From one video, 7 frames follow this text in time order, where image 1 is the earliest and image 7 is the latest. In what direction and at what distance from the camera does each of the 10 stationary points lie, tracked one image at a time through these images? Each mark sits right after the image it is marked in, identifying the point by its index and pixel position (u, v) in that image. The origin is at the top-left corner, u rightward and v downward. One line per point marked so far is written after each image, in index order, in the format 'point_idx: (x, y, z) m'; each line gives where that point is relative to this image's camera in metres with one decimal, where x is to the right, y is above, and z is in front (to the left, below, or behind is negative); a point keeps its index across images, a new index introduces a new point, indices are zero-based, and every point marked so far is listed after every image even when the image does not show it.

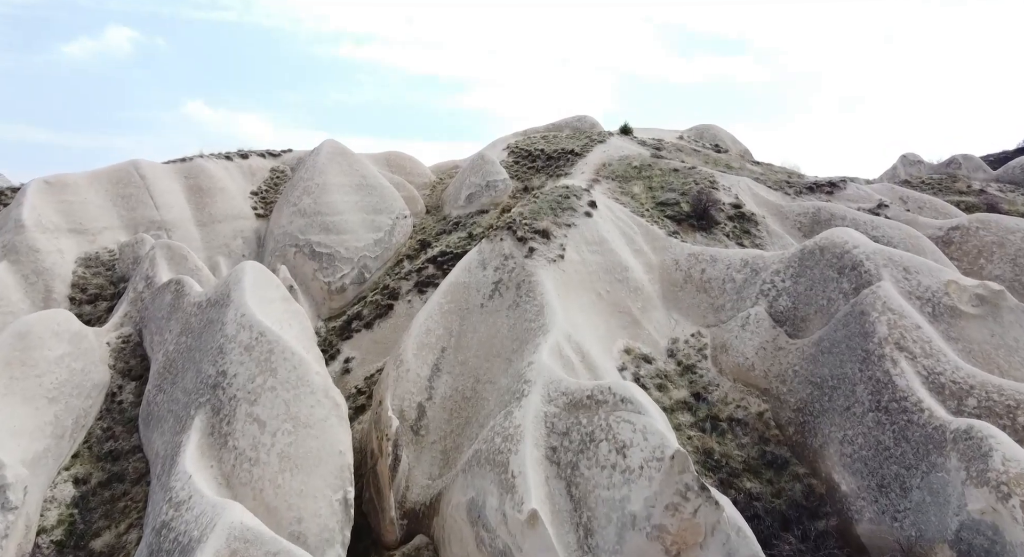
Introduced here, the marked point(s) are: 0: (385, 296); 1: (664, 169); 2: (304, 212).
0: (-2.5, -0.4, +14.4) m
1: (+3.5, +2.5, +17.0) m
2: (-4.3, +1.4, +15.4) m
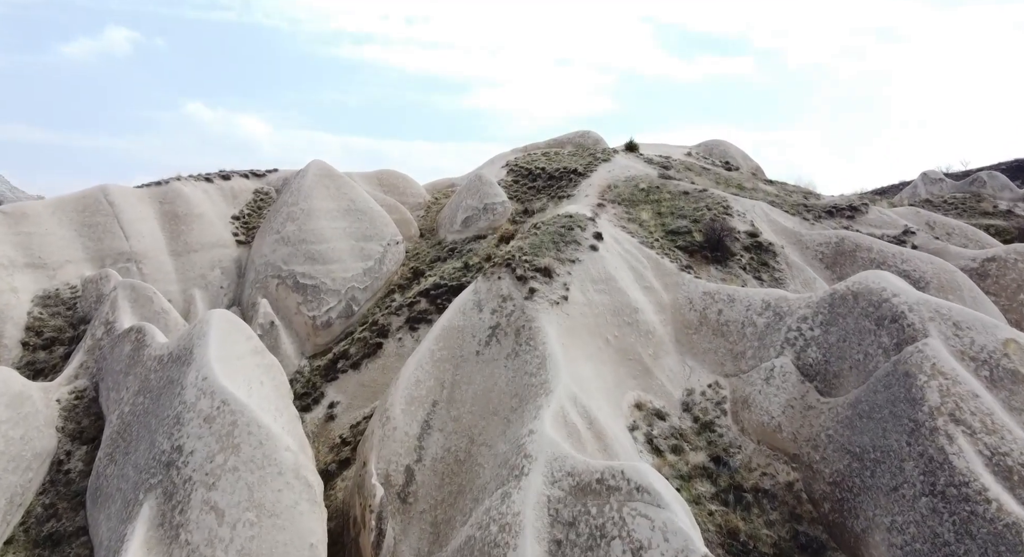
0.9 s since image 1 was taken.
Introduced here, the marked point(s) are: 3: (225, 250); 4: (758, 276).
0: (-2.5, -1.0, +13.3) m
1: (+3.5, +1.9, +16.0) m
2: (-4.4, +0.8, +14.3) m
3: (-5.6, +0.6, +14.4) m
4: (+4.3, 0.0, +12.7) m
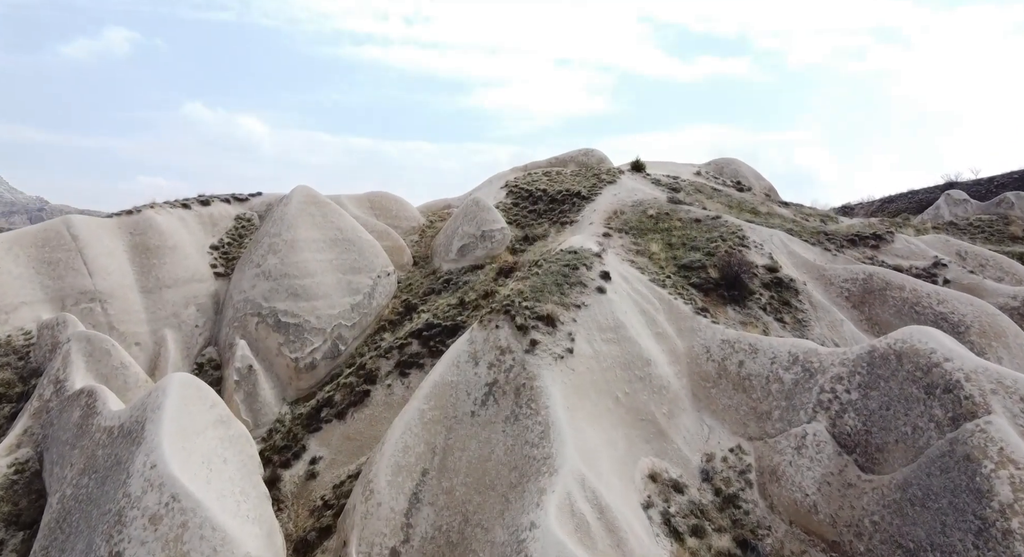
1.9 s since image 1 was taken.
0: (-2.5, -1.7, +12.2) m
1: (+3.5, +1.2, +14.9) m
2: (-4.4, +0.1, +13.2) m
3: (-5.6, -0.1, +13.3) m
4: (+4.2, -0.6, +11.7) m
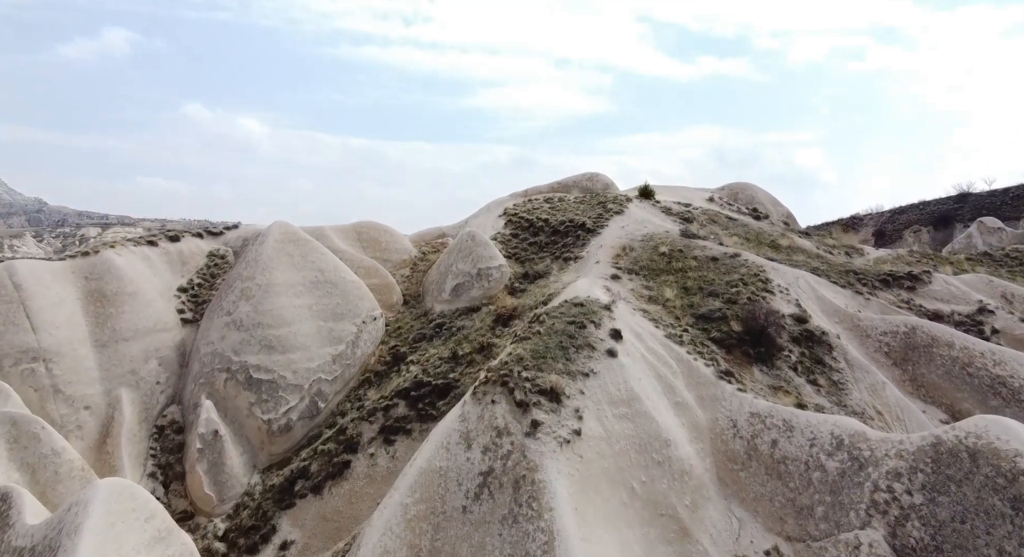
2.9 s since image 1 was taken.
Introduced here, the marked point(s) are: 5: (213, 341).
0: (-2.5, -2.5, +10.9) m
1: (+3.5, +0.4, +13.5) m
2: (-4.4, -0.7, +11.9) m
3: (-5.7, -0.9, +12.0) m
4: (+4.2, -1.4, +10.3) m
5: (-4.8, -1.0, +11.8) m
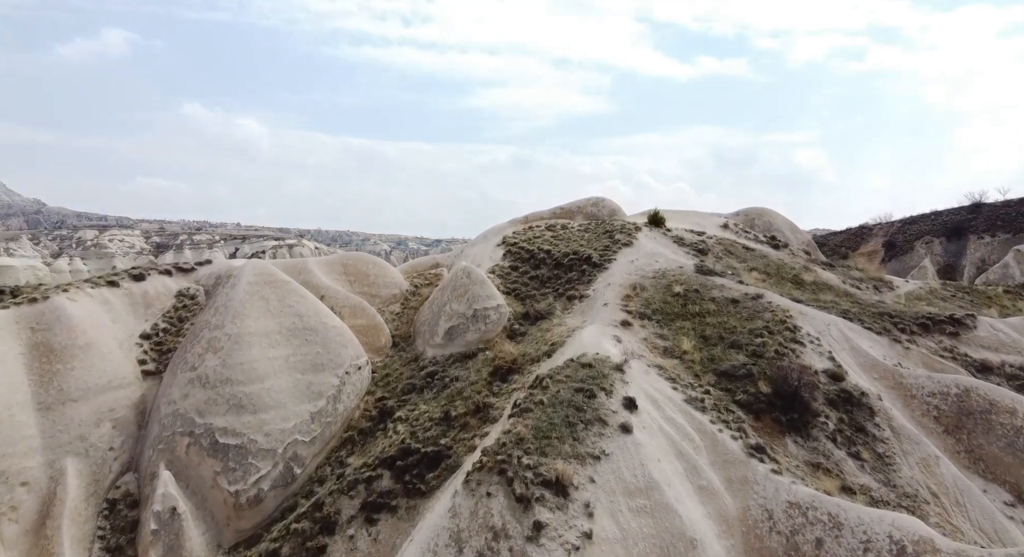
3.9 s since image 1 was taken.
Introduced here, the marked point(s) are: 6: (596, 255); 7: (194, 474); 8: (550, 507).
0: (-2.6, -3.2, +9.6) m
1: (+3.4, -0.3, +12.3) m
2: (-4.4, -1.4, +10.6) m
3: (-5.7, -1.6, +10.7) m
4: (+4.2, -2.1, +9.0) m
5: (-4.8, -1.7, +10.5) m
6: (+1.6, +0.4, +14.2) m
7: (-4.3, -2.7, +10.0) m
8: (+0.4, -2.2, +7.2) m
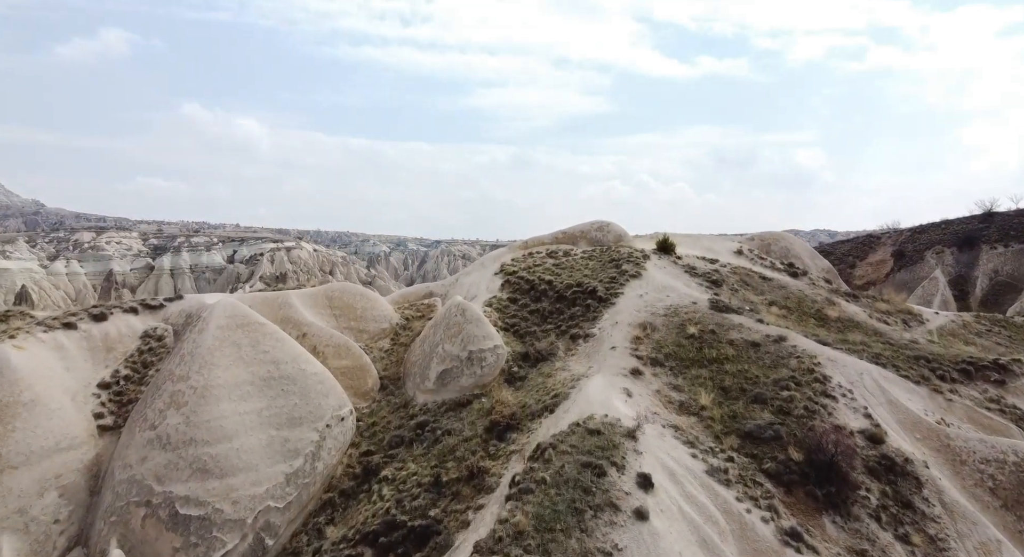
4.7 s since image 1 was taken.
0: (-2.6, -3.8, +8.5) m
1: (+3.4, -0.9, +11.1) m
2: (-4.4, -2.0, +9.4) m
3: (-5.7, -2.2, +9.5) m
4: (+4.2, -2.8, +7.9) m
5: (-4.8, -2.4, +9.4) m
6: (+1.6, -0.2, +13.0) m
7: (-4.3, -3.3, +8.9) m
8: (+0.4, -2.8, +6.1) m
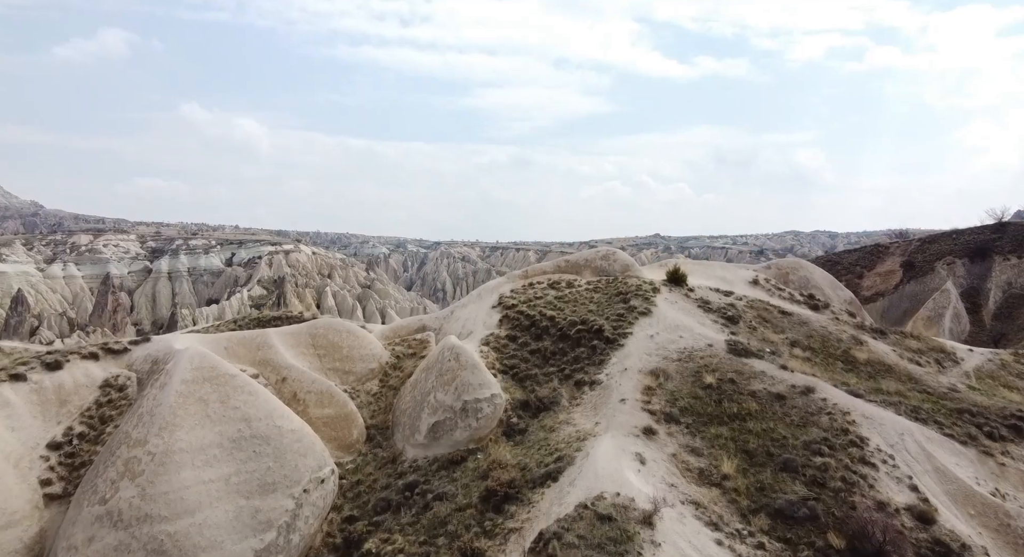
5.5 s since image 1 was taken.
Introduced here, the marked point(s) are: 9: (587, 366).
0: (-2.6, -4.4, +7.4) m
1: (+3.4, -1.5, +10.0) m
2: (-4.4, -2.7, +8.3) m
3: (-5.7, -2.9, +8.4) m
4: (+4.2, -3.4, +6.8) m
5: (-4.9, -3.0, +8.3) m
6: (+1.6, -0.8, +11.9) m
7: (-4.4, -3.9, +7.8) m
8: (+0.4, -3.4, +5.0) m
9: (+1.2, -1.3, +11.3) m
